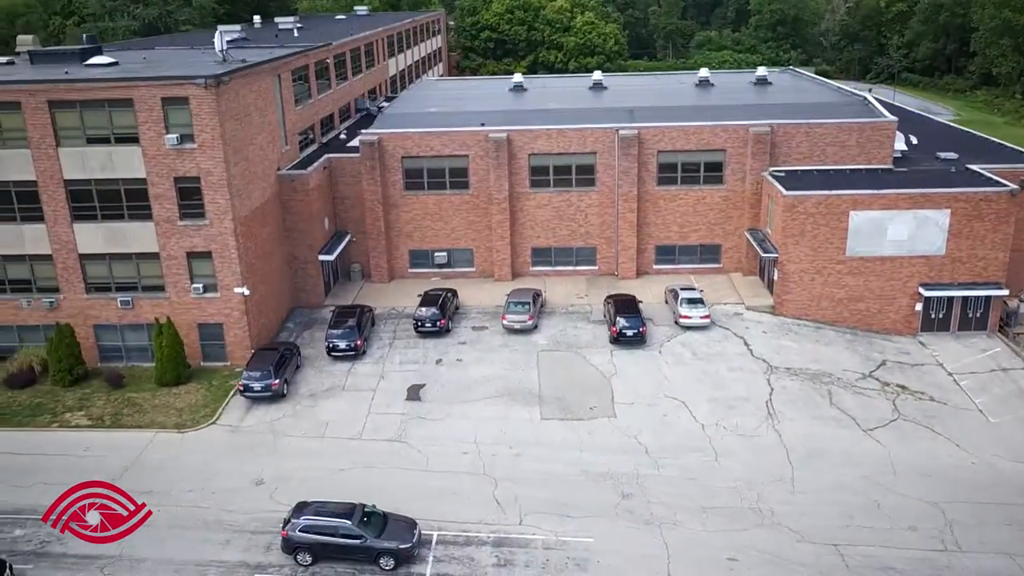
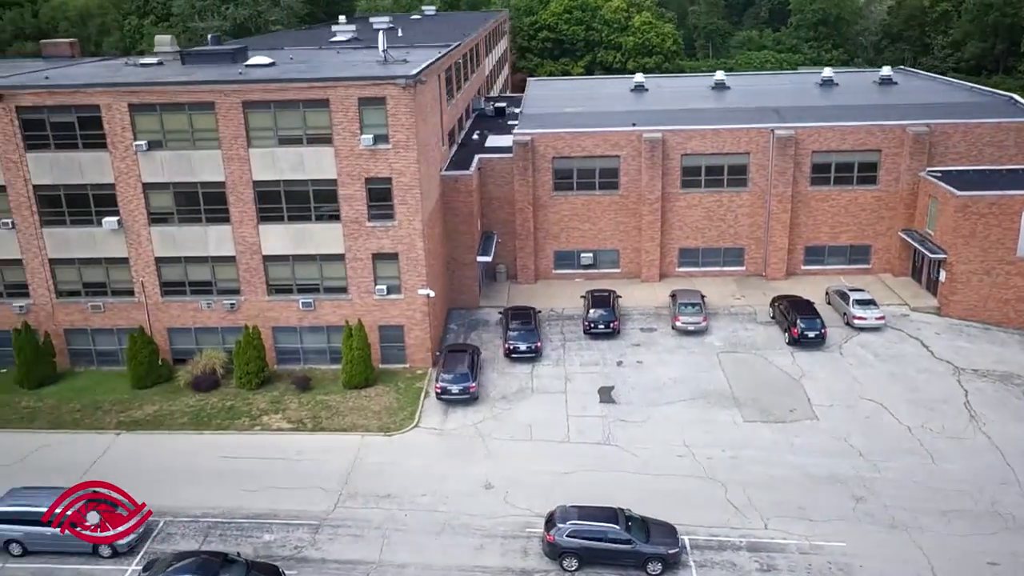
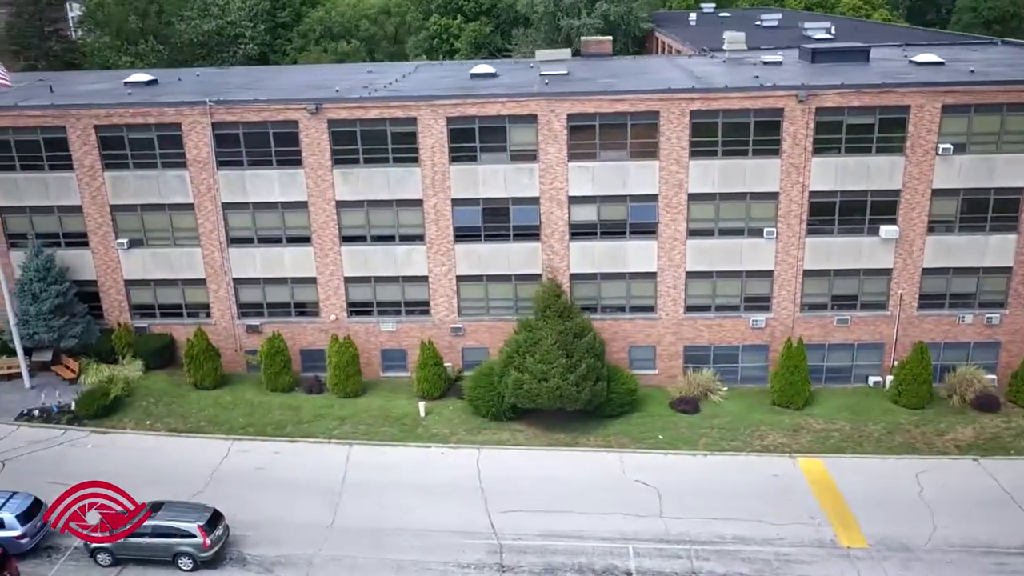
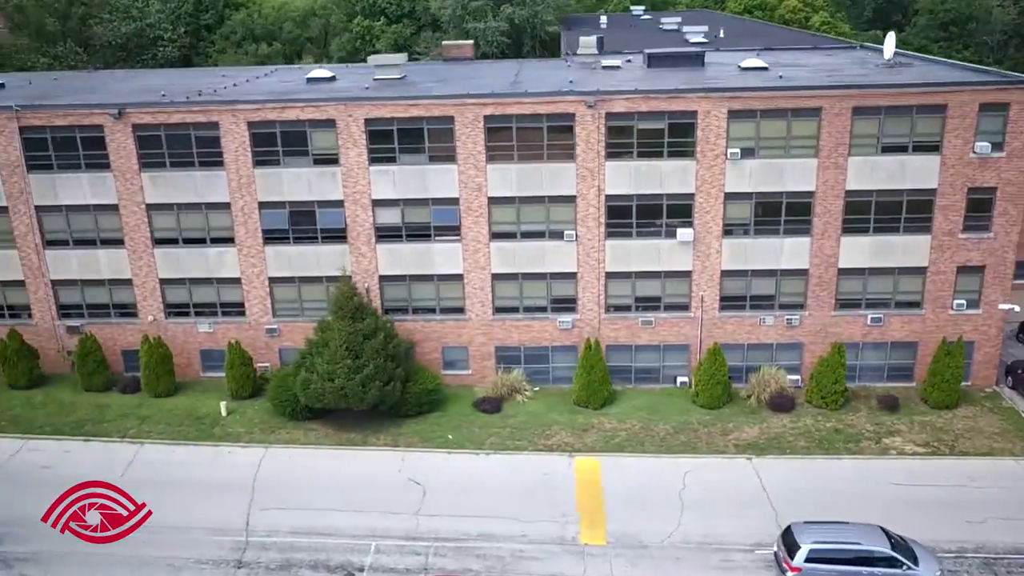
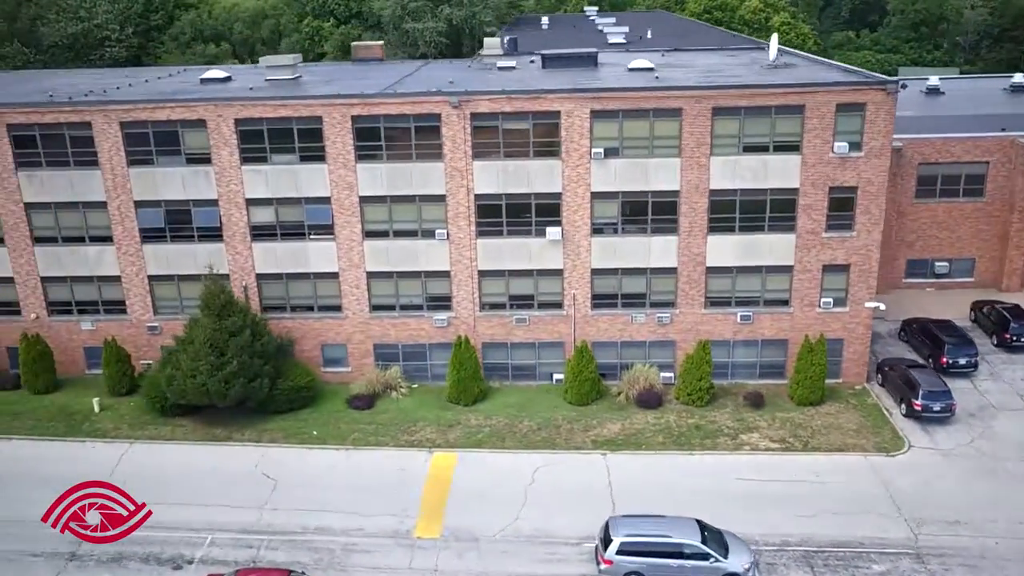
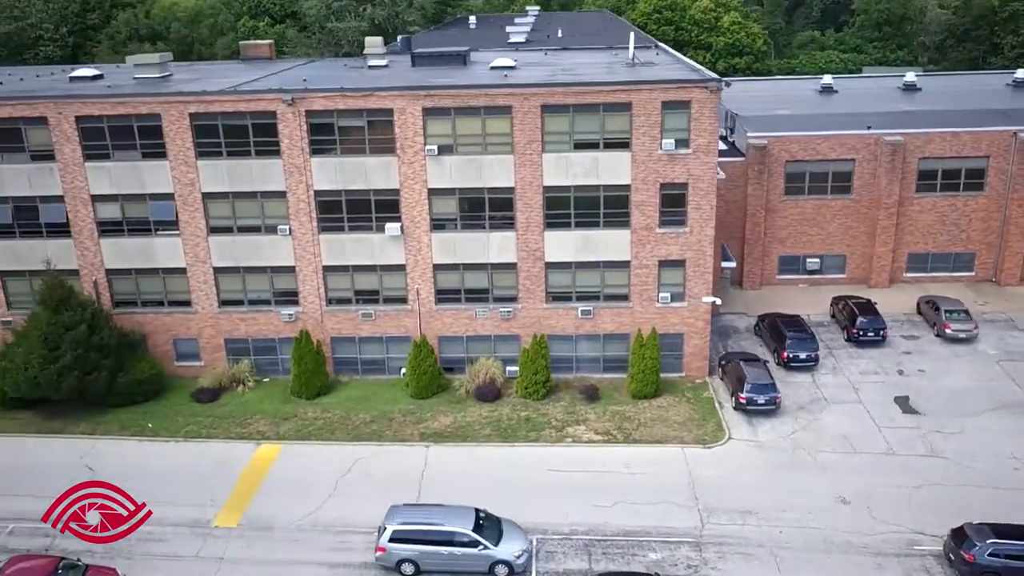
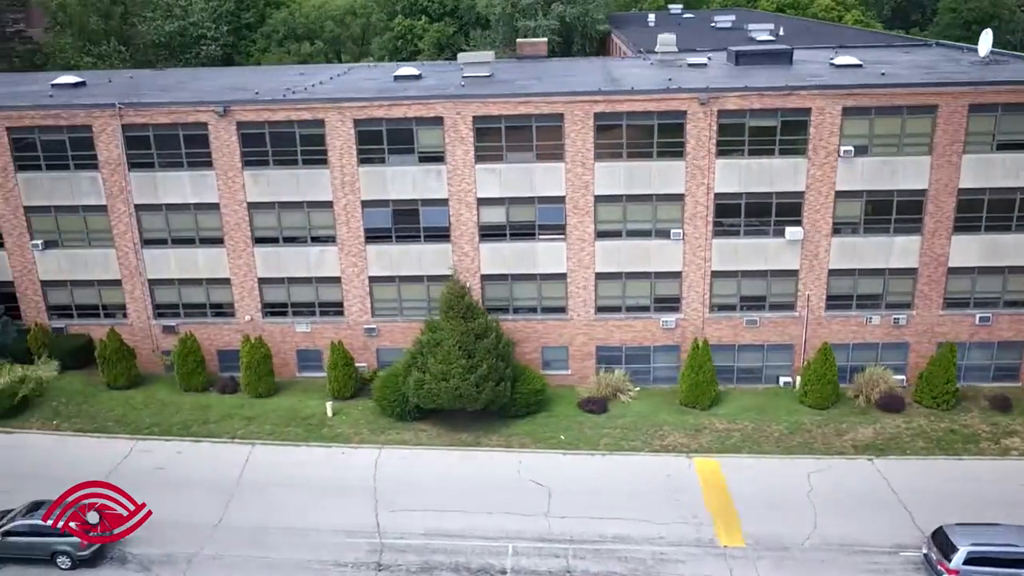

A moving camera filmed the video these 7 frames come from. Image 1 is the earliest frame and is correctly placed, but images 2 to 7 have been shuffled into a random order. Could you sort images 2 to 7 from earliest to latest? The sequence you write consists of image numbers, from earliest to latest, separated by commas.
2, 6, 5, 4, 7, 3
